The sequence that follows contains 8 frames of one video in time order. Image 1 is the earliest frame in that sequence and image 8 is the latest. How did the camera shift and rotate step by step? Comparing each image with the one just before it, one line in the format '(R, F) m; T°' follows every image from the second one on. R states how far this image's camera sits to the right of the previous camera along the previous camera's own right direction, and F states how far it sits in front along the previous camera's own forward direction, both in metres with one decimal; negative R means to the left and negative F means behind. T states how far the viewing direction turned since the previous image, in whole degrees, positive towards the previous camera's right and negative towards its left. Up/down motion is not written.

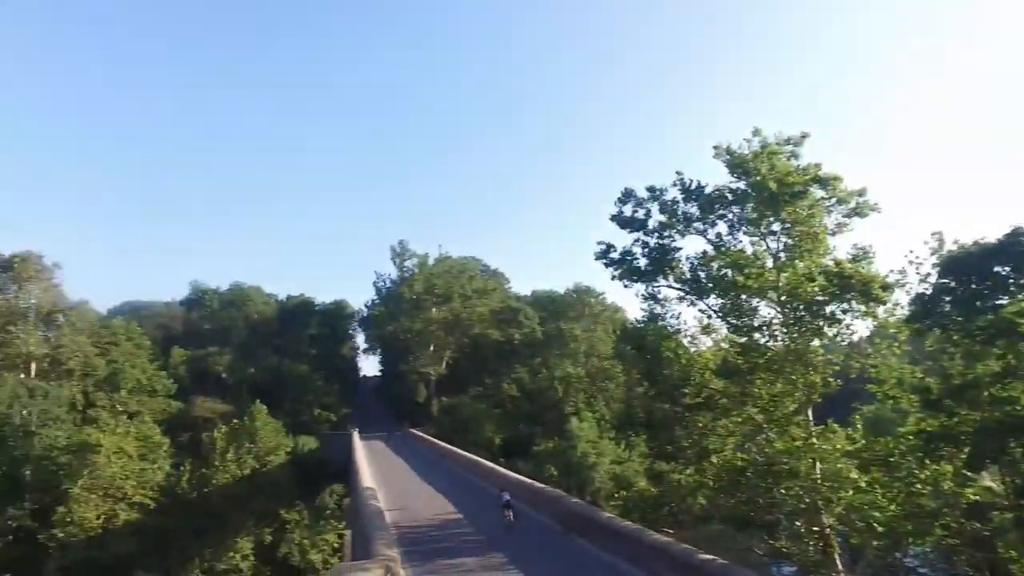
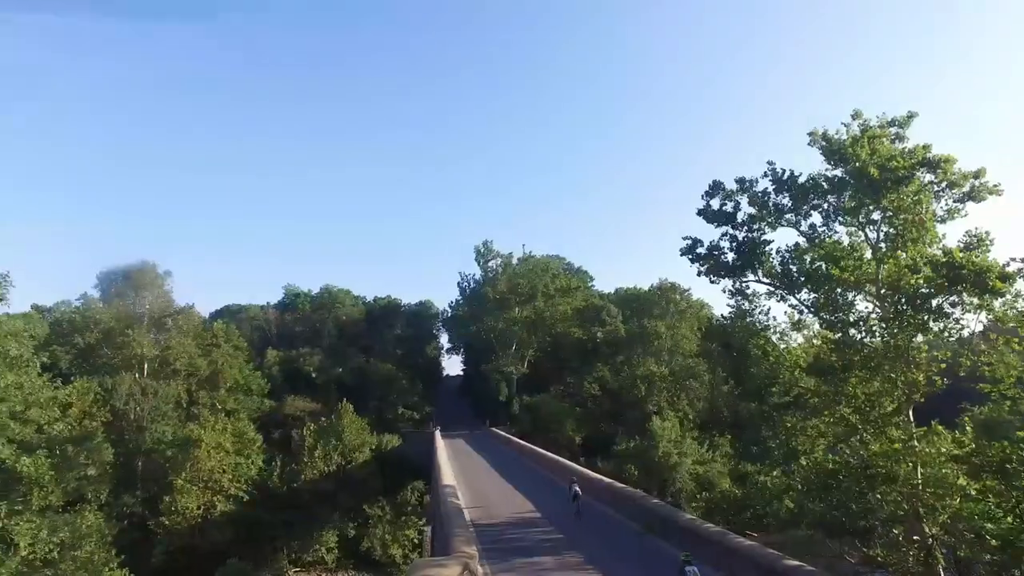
(0.0, +0.2) m; -7°
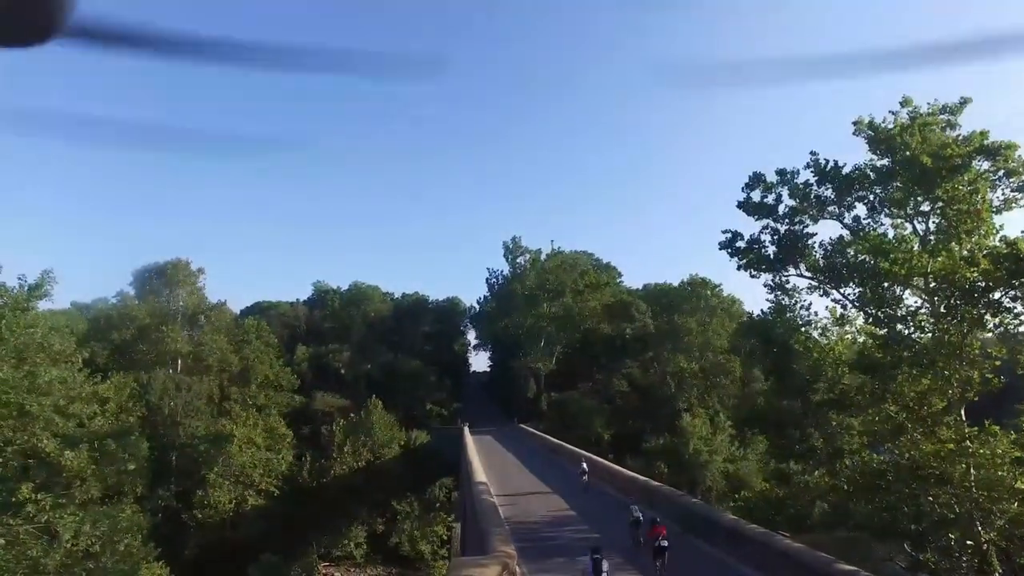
(-0.2, +0.2) m; -2°
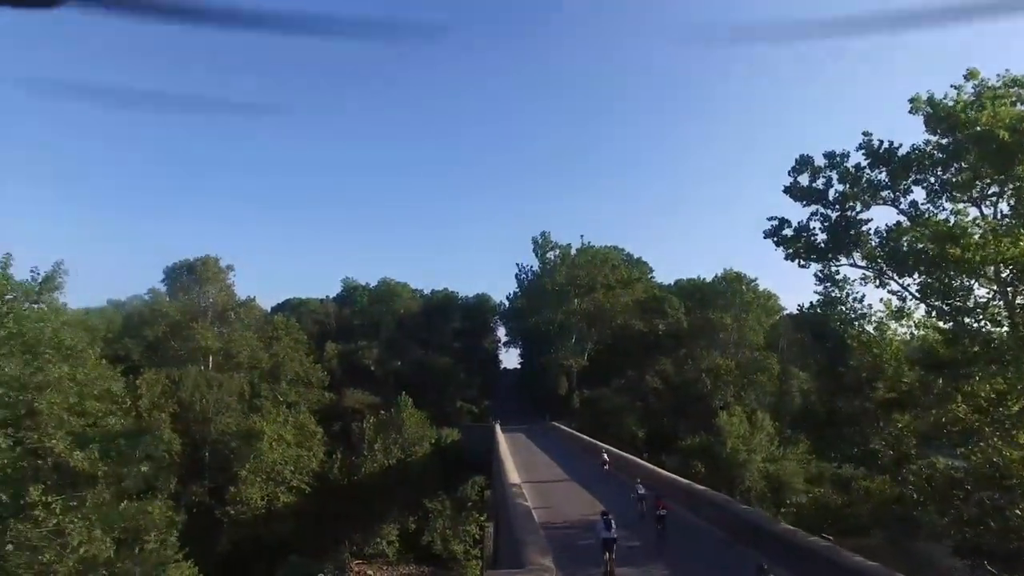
(-0.1, +0.6) m; -2°
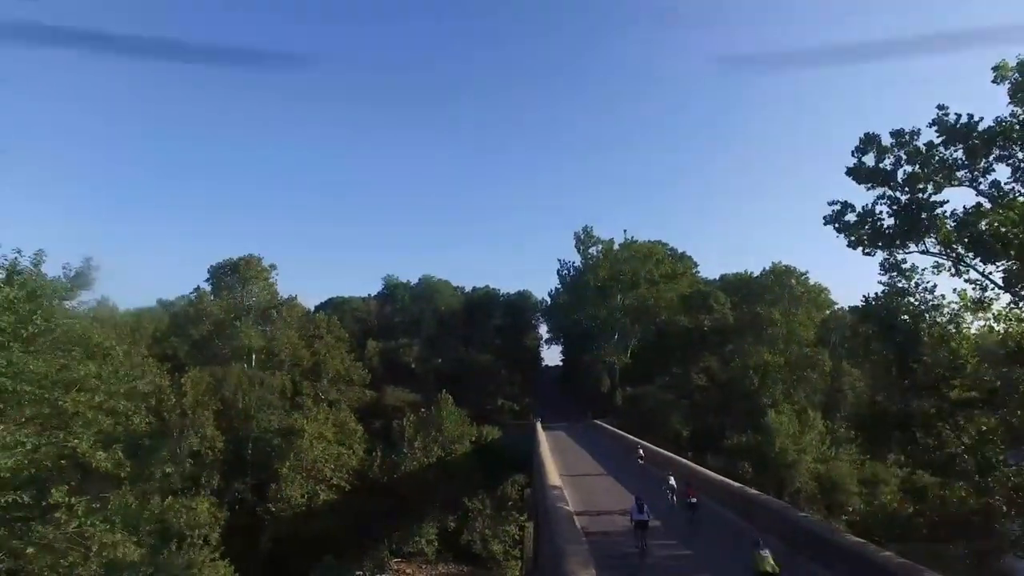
(0.0, +0.7) m; -3°
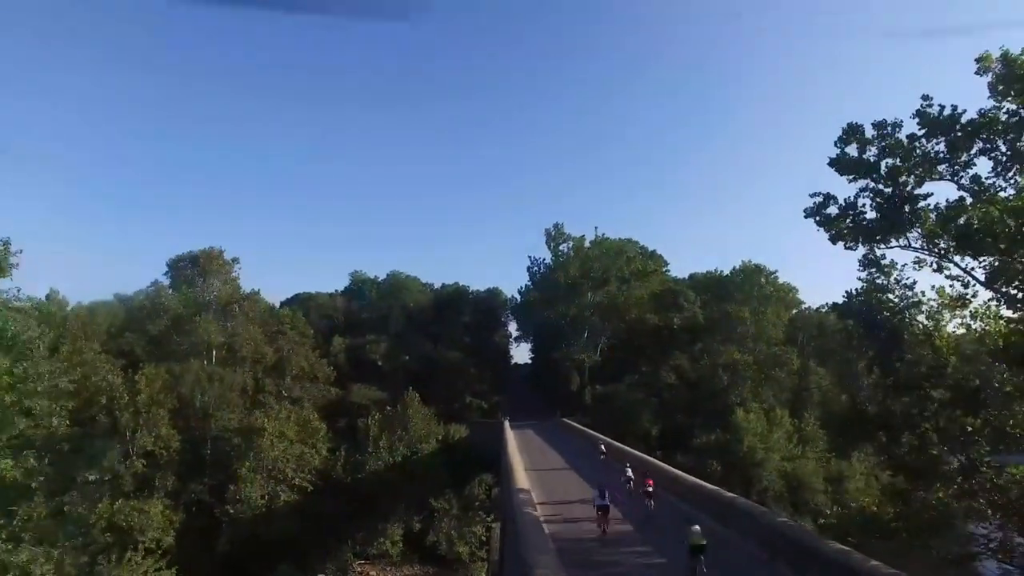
(+0.1, +0.7) m; +2°
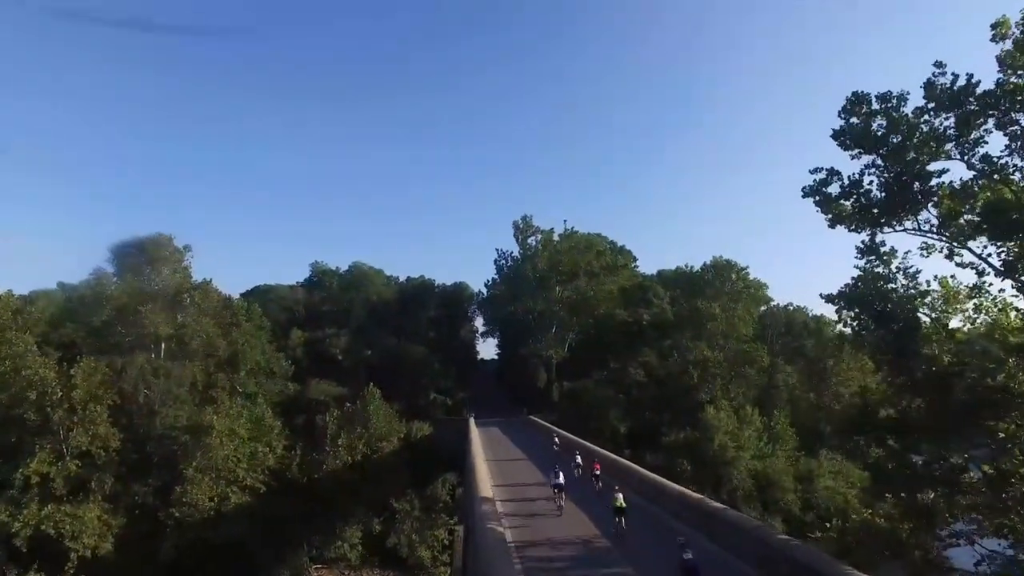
(+0.1, +1.4) m; +3°
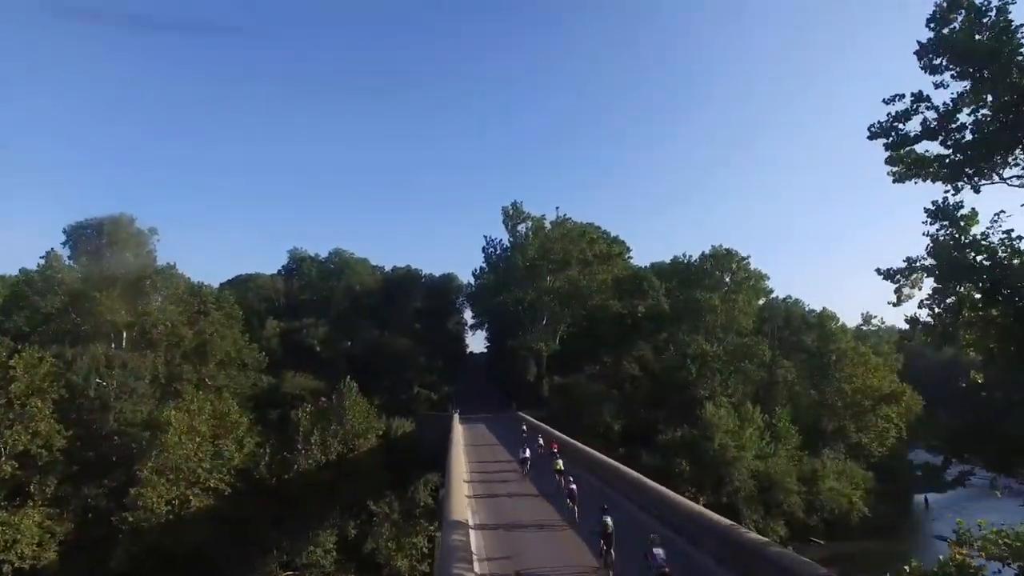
(+0.1, +2.5) m; +1°
